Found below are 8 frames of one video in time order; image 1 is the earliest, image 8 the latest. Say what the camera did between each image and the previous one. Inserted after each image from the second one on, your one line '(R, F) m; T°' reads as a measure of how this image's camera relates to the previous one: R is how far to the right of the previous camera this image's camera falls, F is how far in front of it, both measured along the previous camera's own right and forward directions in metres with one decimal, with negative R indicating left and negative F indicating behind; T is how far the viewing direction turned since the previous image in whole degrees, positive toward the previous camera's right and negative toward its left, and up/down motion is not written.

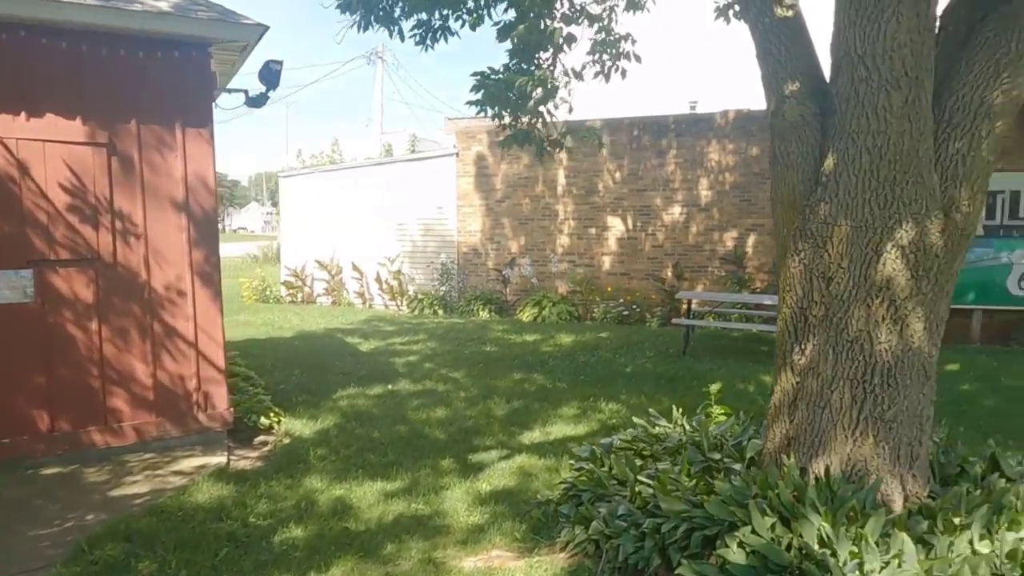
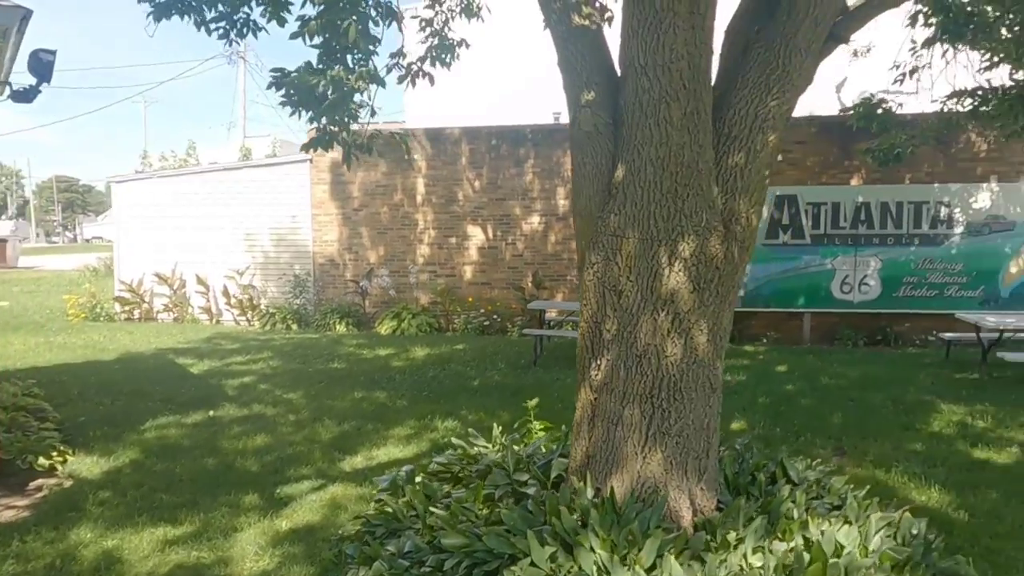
(+0.5, +0.2) m; +10°
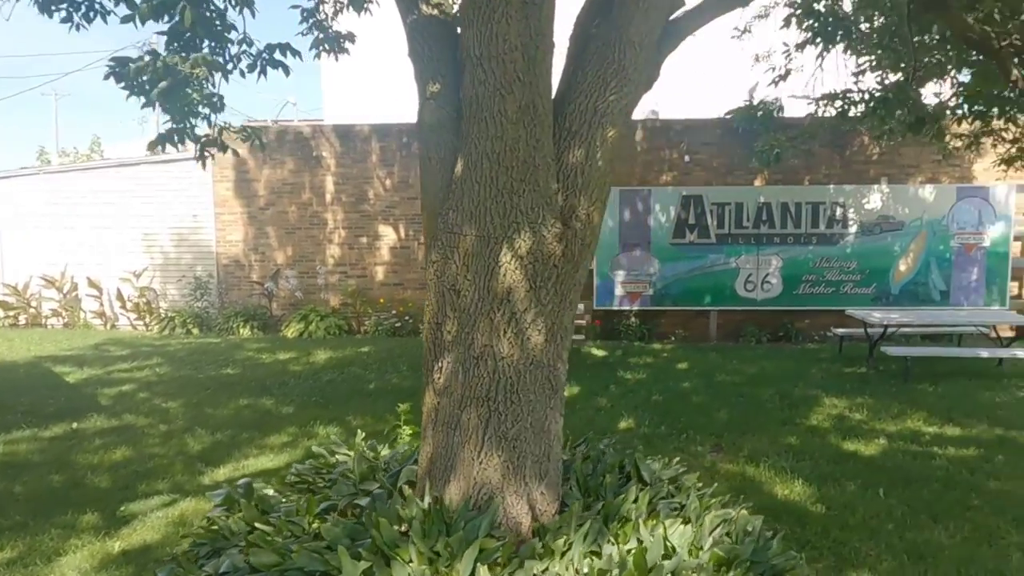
(+0.5, +0.1) m; +5°
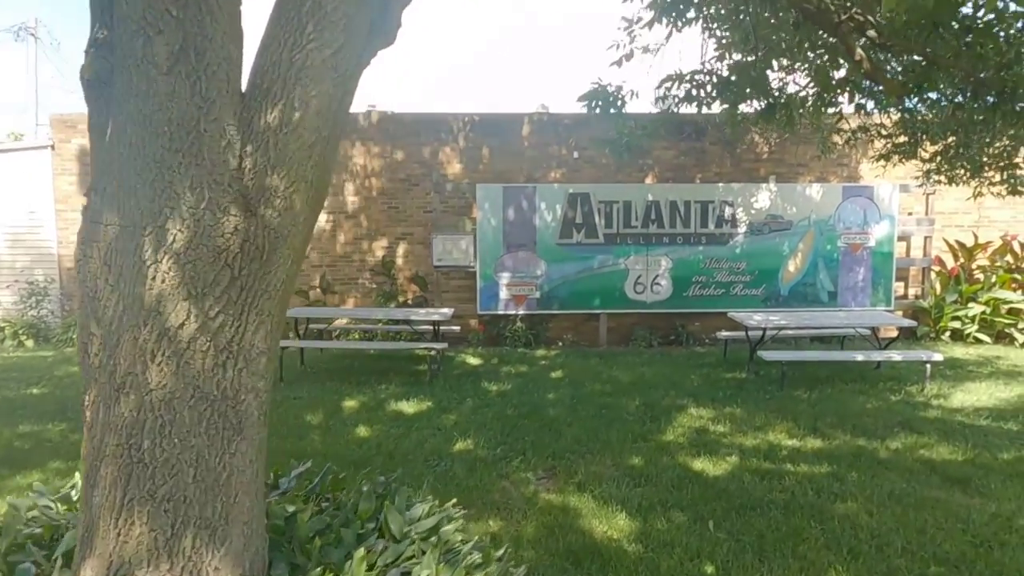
(+0.9, +0.7) m; +5°
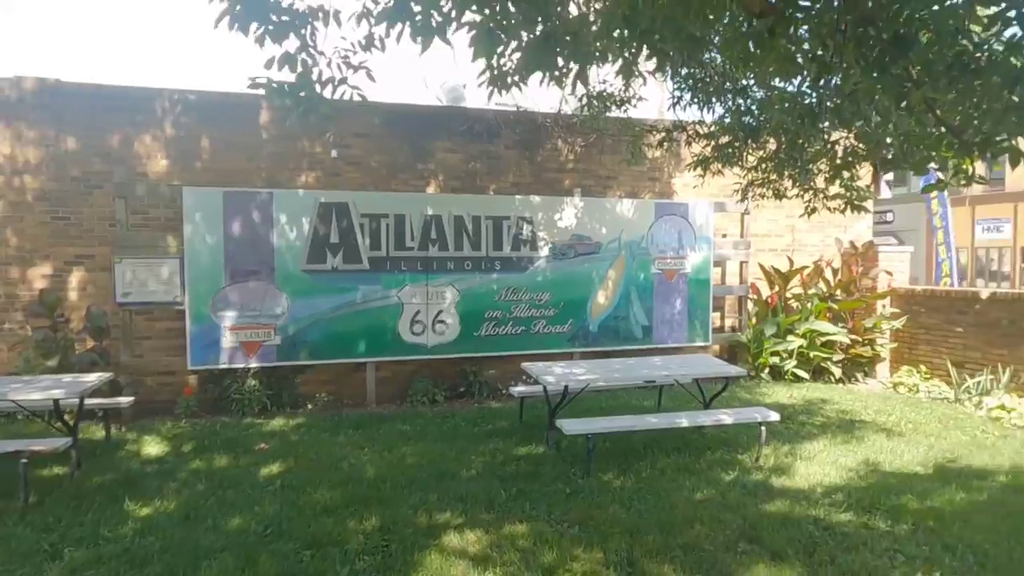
(+1.1, +2.3) m; +15°
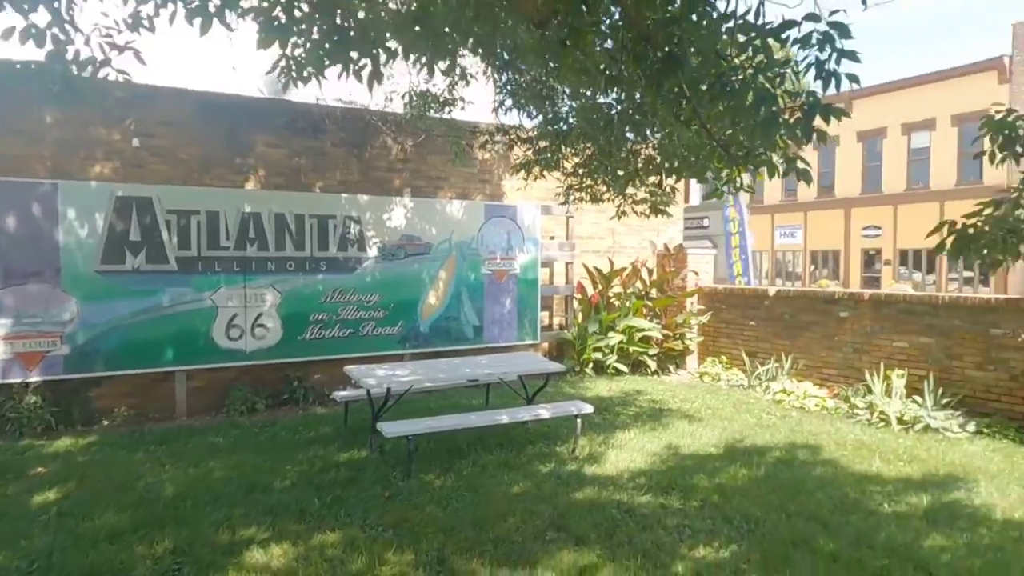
(+0.2, 0.0) m; +13°
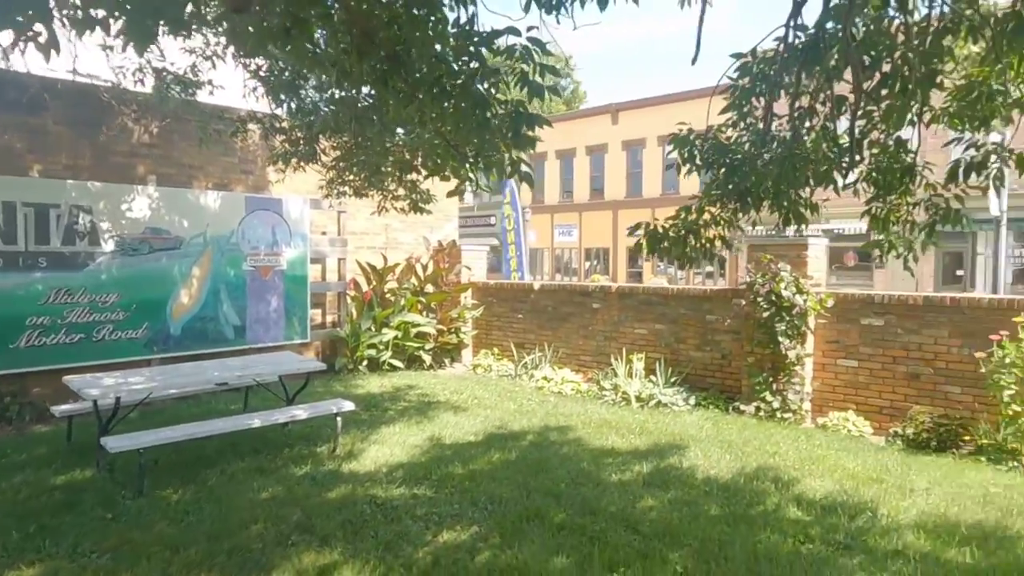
(+0.3, -0.1) m; +17°
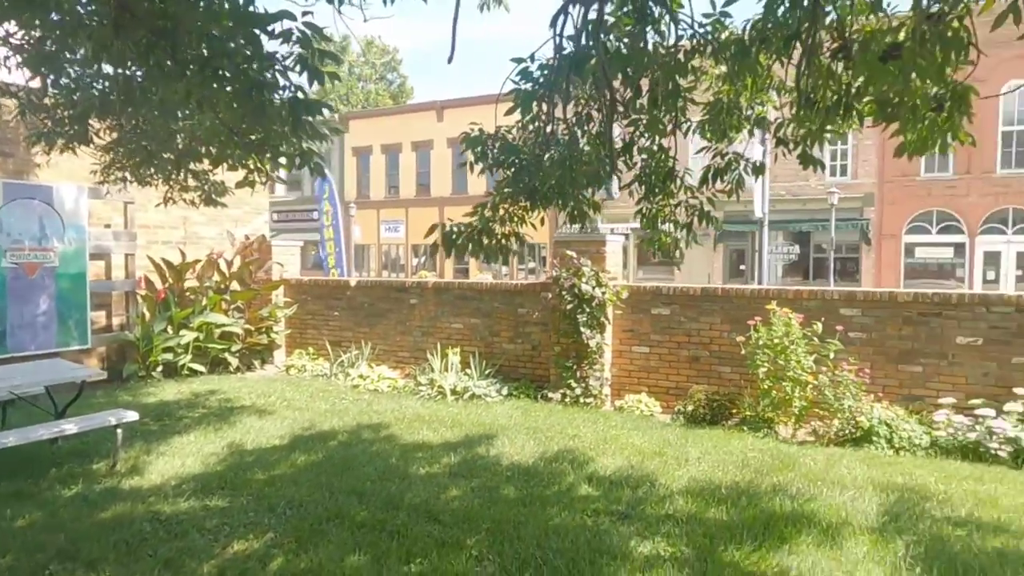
(+0.2, -0.1) m; +14°
